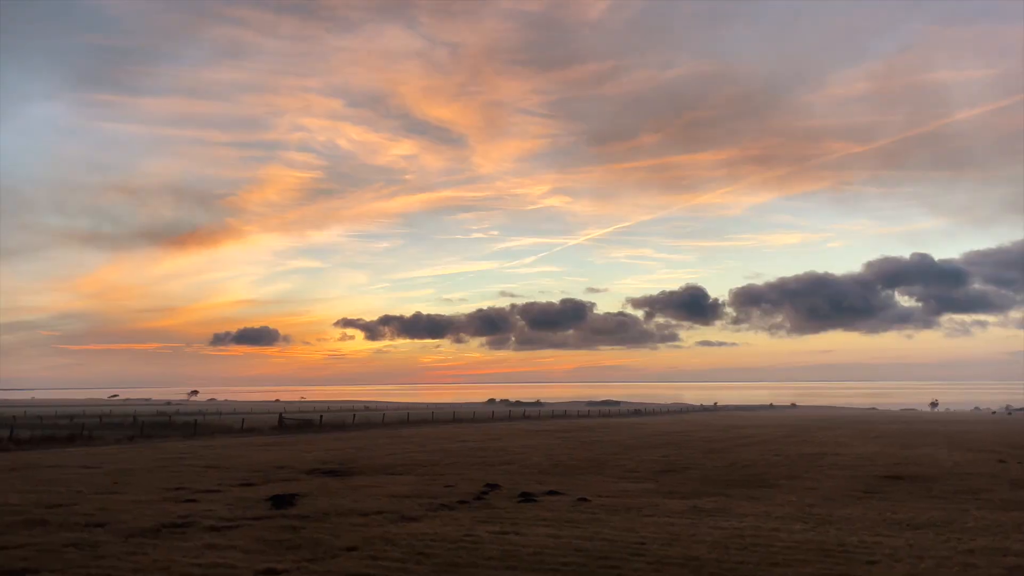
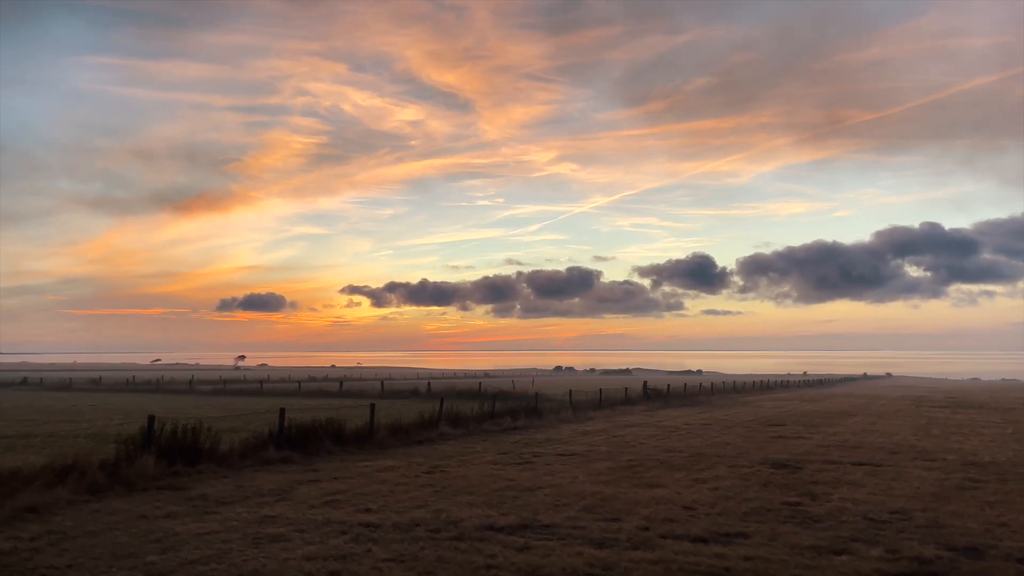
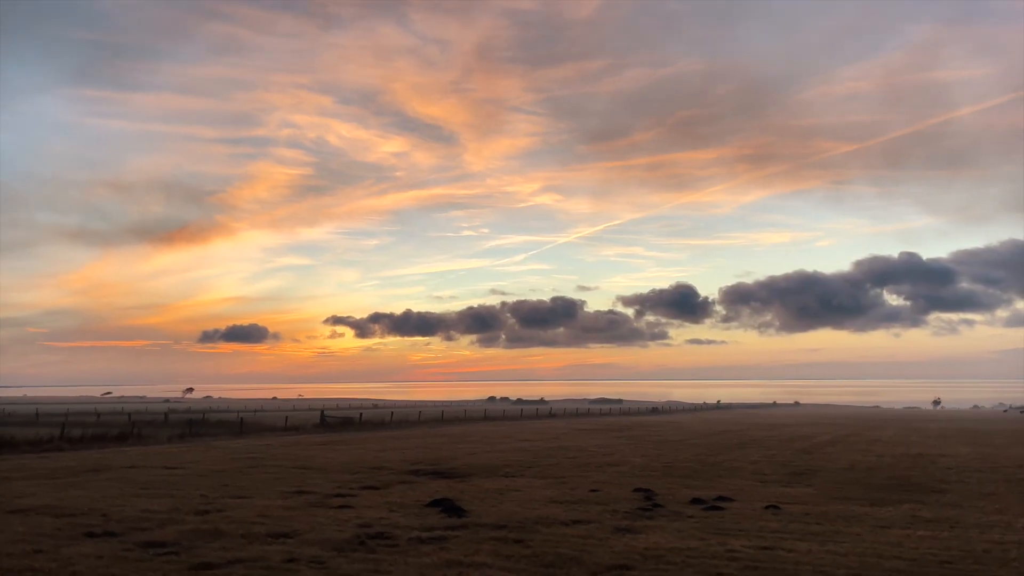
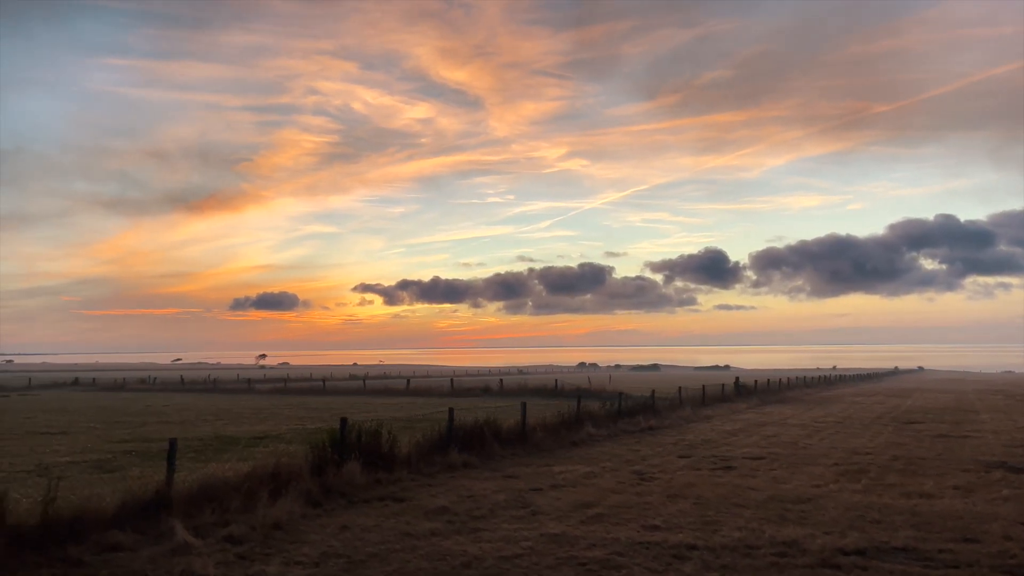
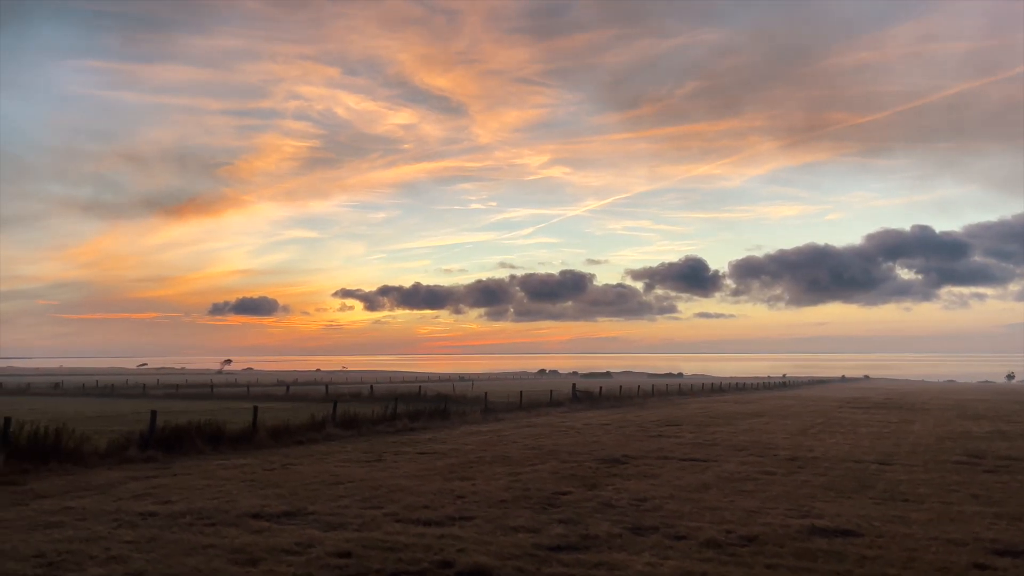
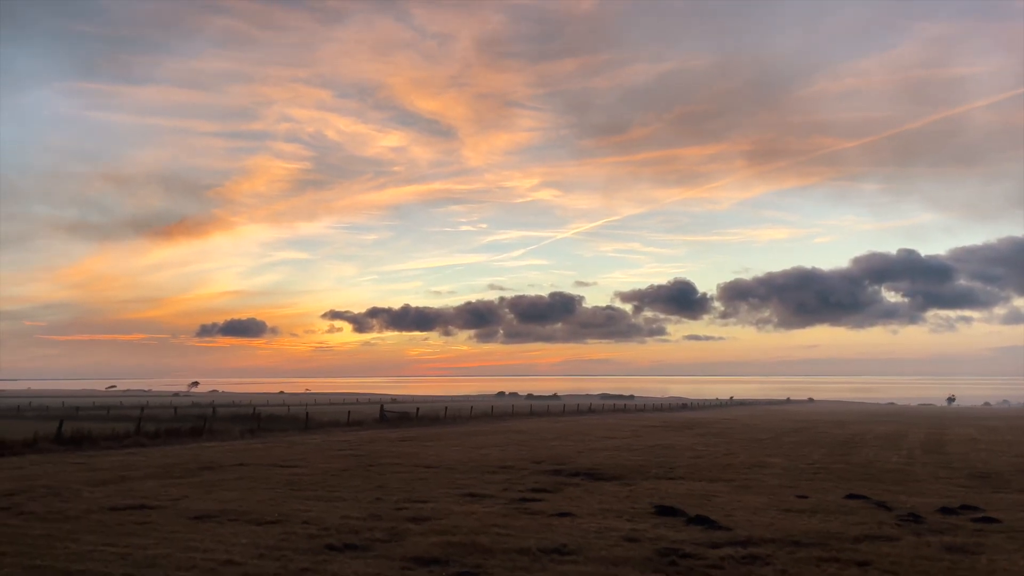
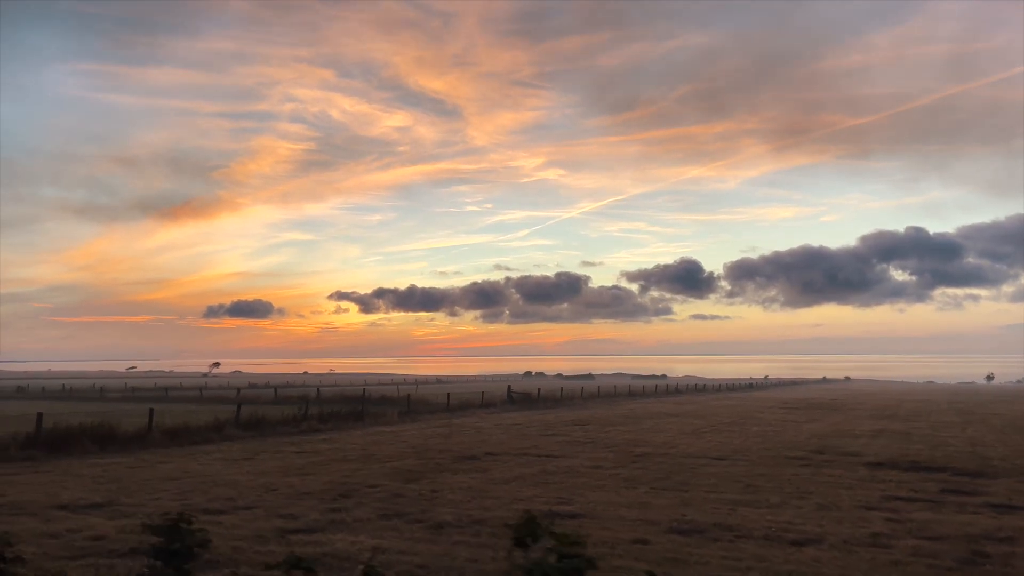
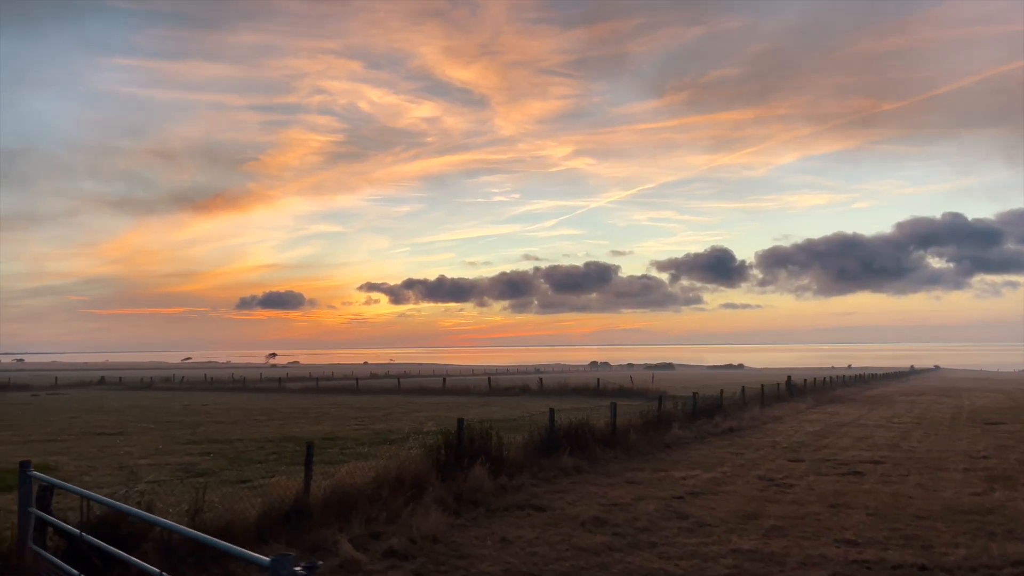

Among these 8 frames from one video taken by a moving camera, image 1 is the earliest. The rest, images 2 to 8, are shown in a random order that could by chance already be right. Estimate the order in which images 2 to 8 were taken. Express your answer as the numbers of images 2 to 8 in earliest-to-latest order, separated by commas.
3, 6, 7, 5, 2, 4, 8
